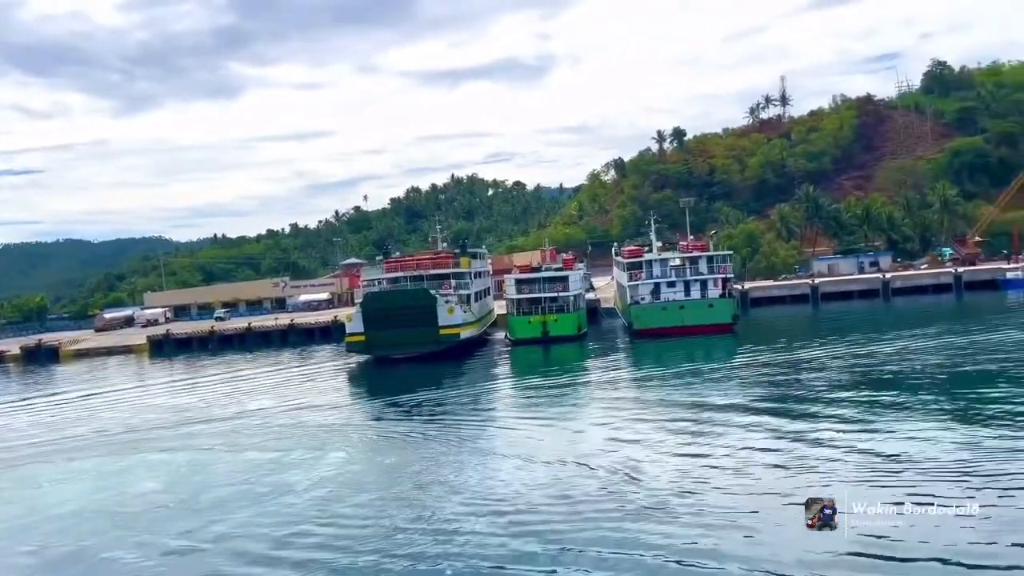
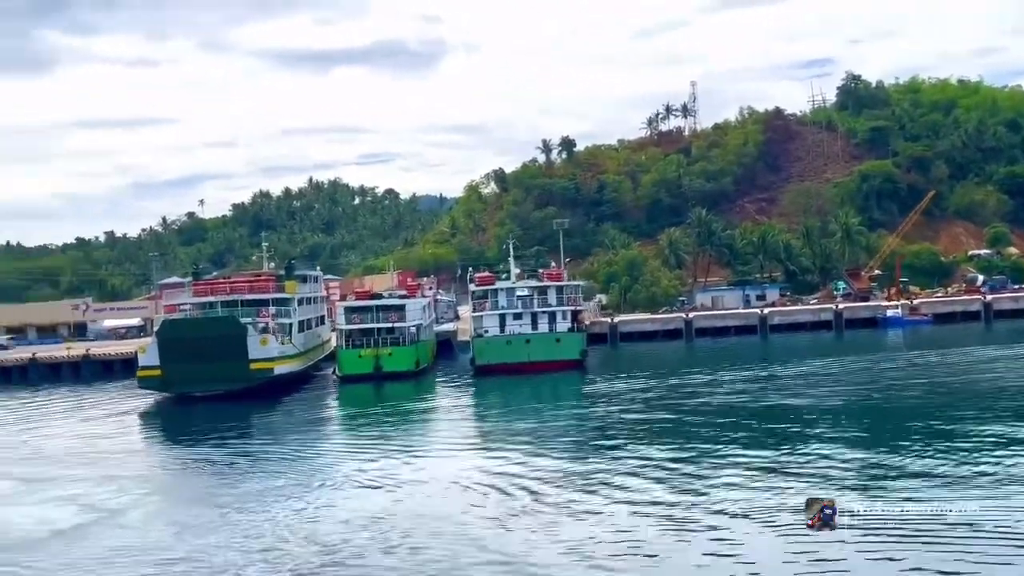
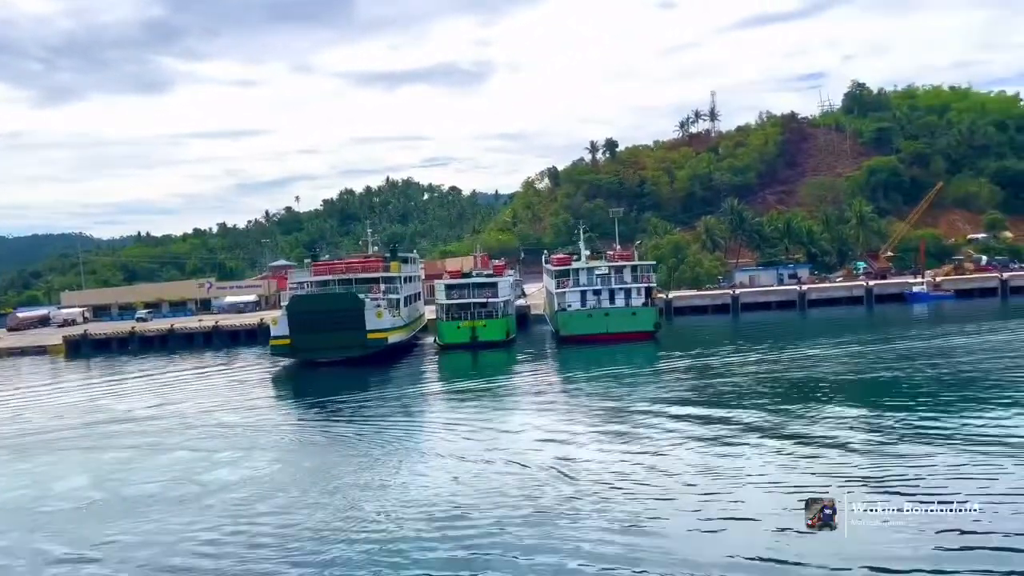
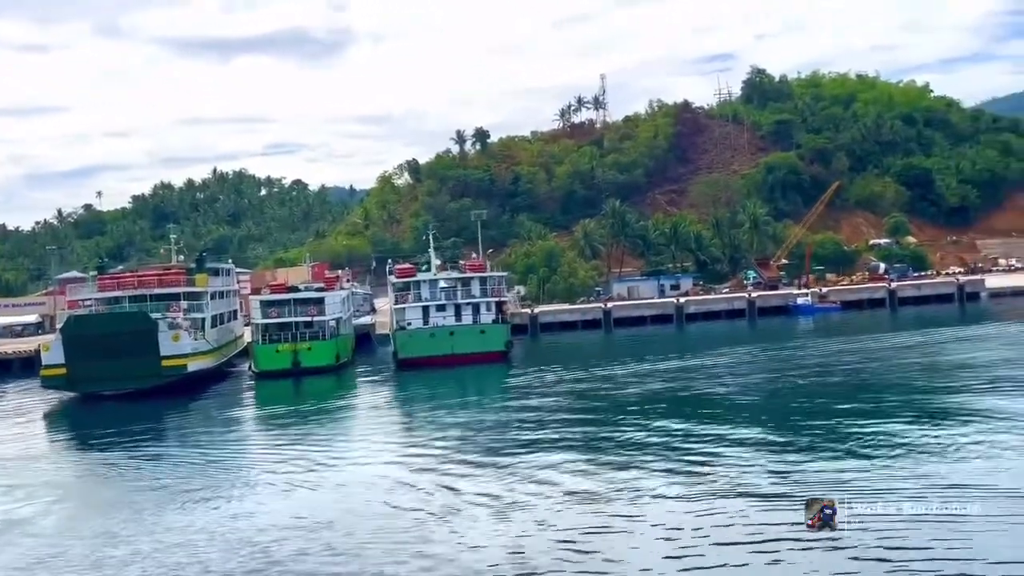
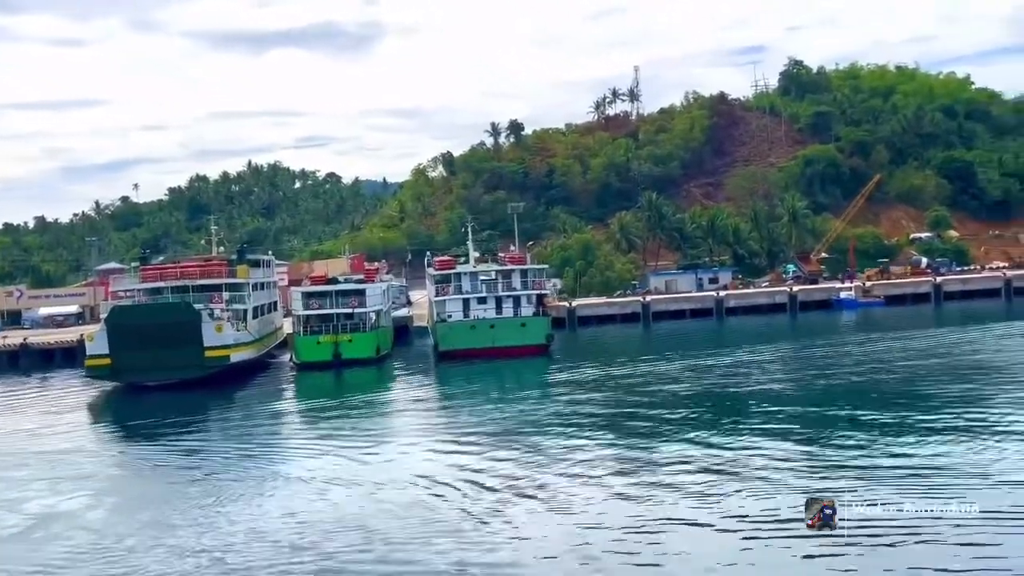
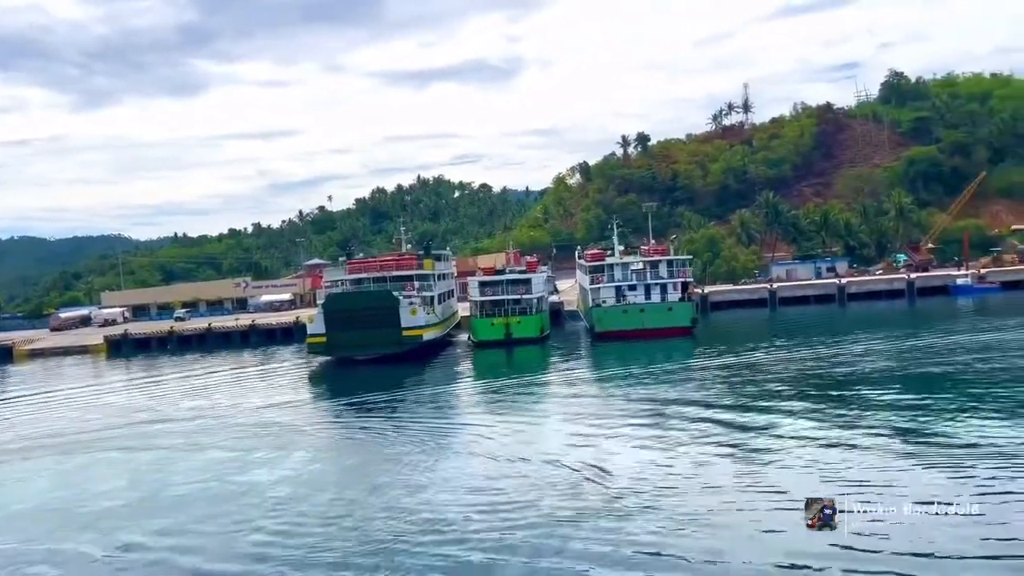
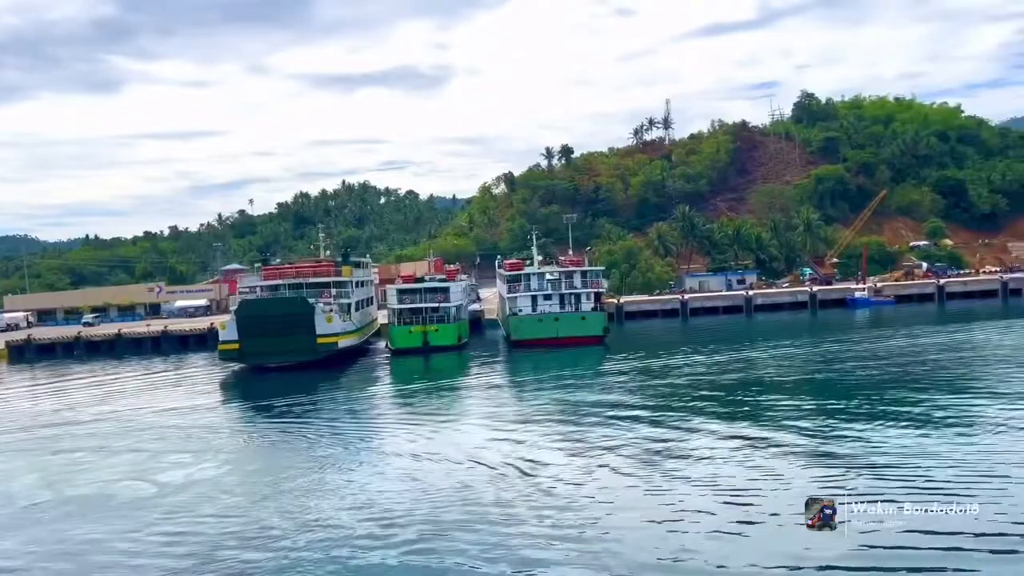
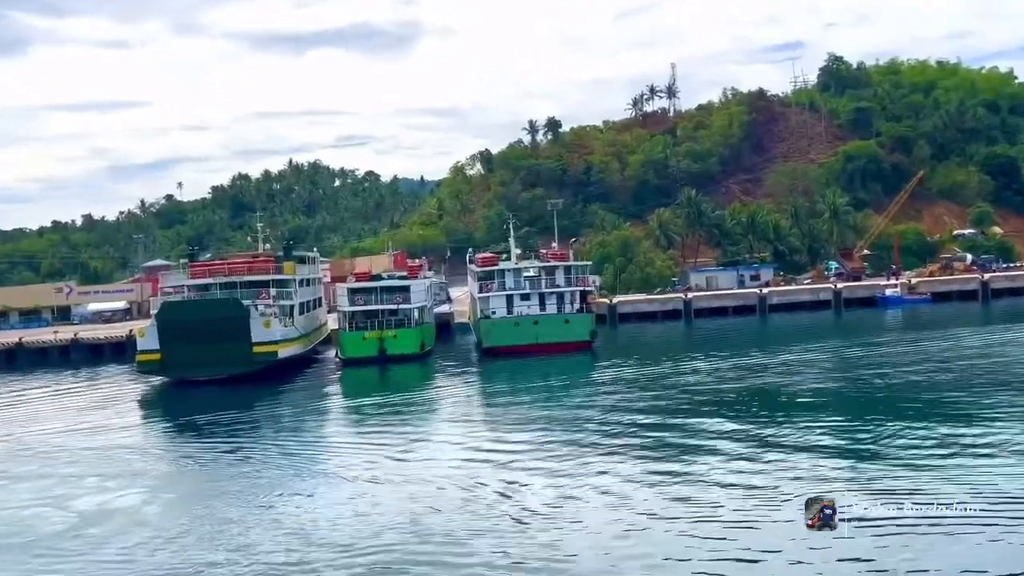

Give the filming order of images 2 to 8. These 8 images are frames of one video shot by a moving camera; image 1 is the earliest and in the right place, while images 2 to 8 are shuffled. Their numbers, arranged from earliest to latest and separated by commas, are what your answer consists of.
6, 3, 7, 8, 5, 4, 2
